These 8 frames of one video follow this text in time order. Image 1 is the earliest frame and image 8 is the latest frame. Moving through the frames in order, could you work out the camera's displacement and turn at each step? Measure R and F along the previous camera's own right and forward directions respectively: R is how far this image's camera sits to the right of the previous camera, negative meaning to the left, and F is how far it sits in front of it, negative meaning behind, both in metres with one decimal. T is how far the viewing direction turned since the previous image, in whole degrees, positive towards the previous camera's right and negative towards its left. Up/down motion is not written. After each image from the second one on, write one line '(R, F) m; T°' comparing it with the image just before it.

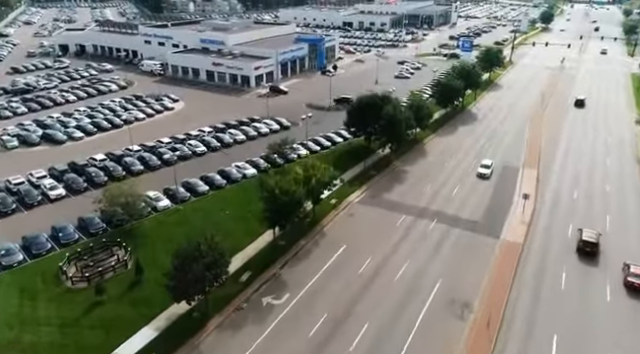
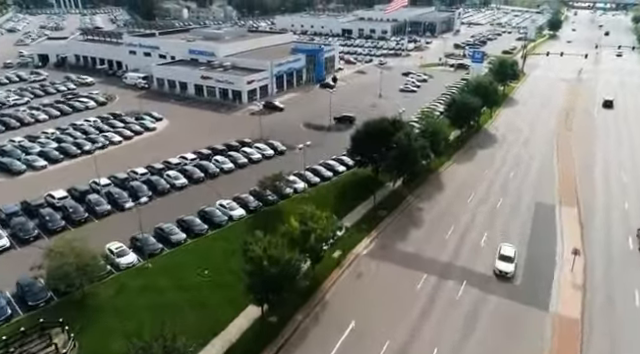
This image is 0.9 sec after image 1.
(-0.1, +6.7) m; 0°
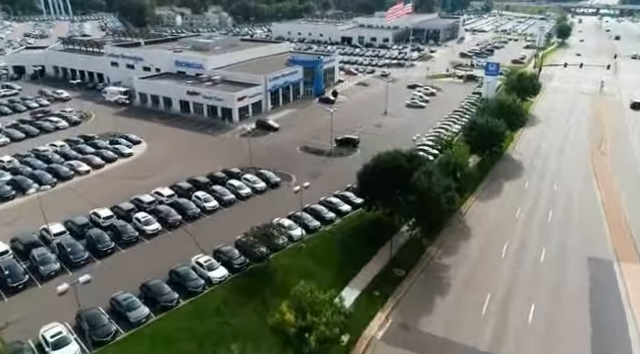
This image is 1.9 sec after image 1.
(-0.2, +7.0) m; 0°
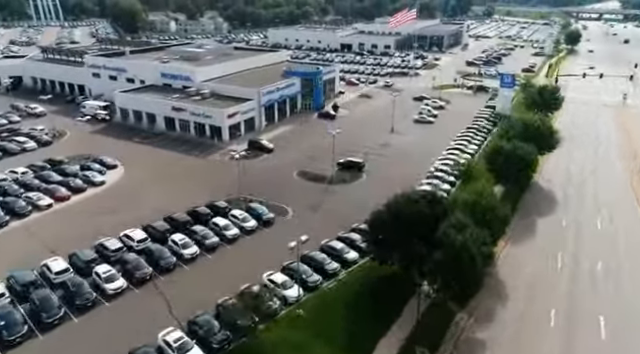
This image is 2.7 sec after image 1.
(-0.1, +6.2) m; 0°
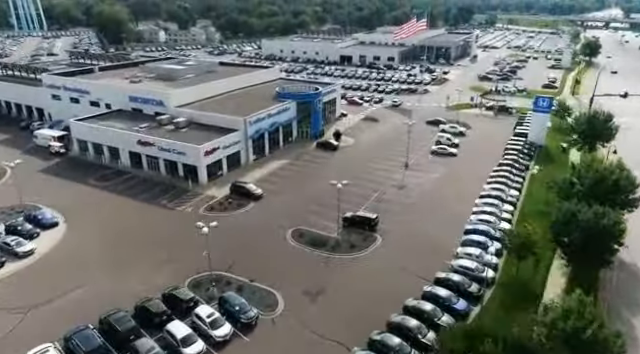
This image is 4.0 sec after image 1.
(-0.3, +10.7) m; 0°
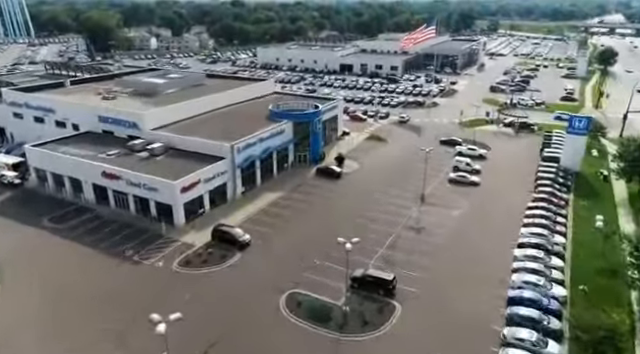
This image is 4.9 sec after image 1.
(-0.3, +7.5) m; 0°
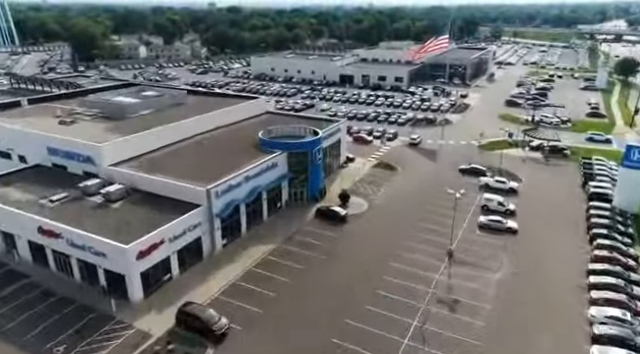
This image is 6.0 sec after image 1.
(-0.2, +8.8) m; 0°
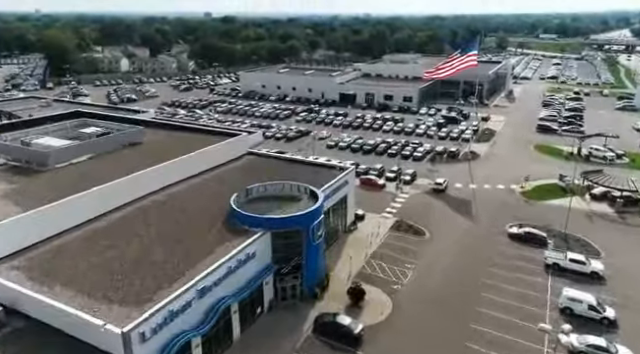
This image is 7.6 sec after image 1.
(-0.2, +13.6) m; 0°
